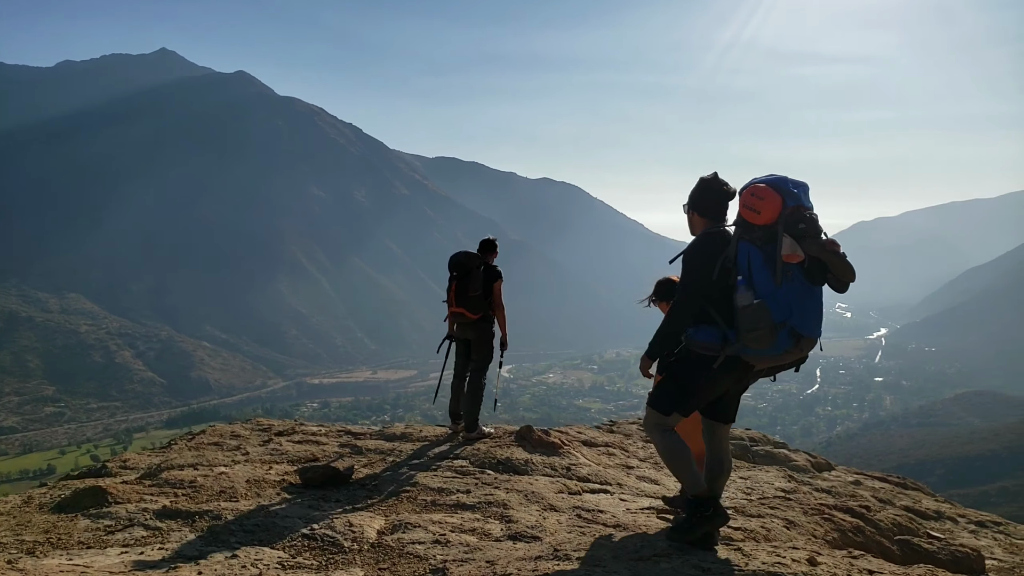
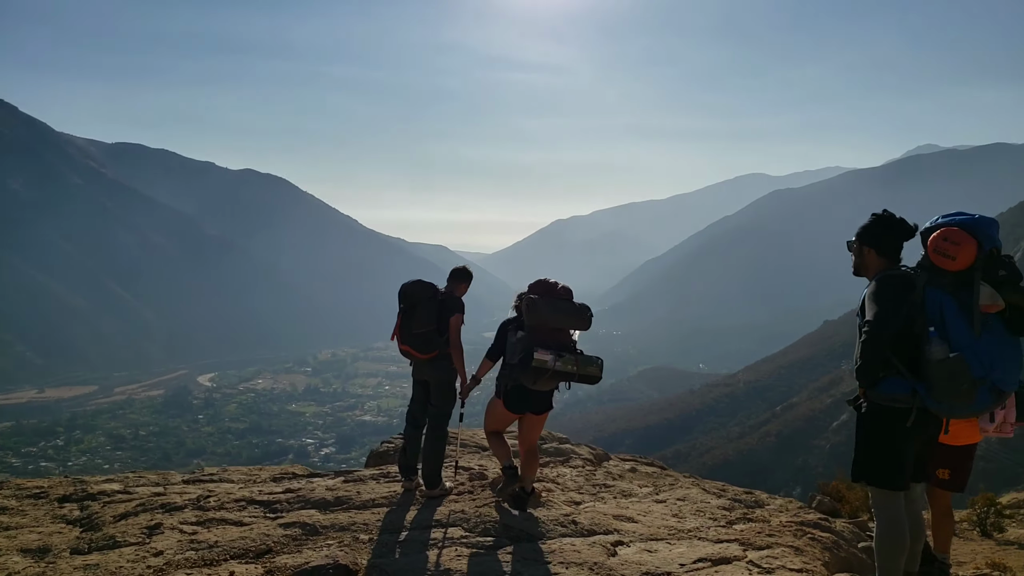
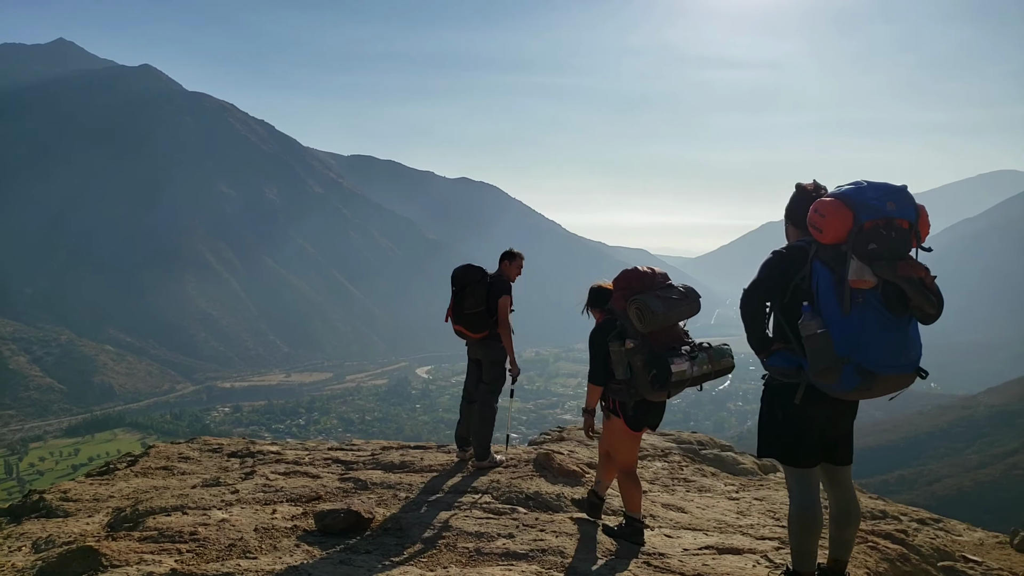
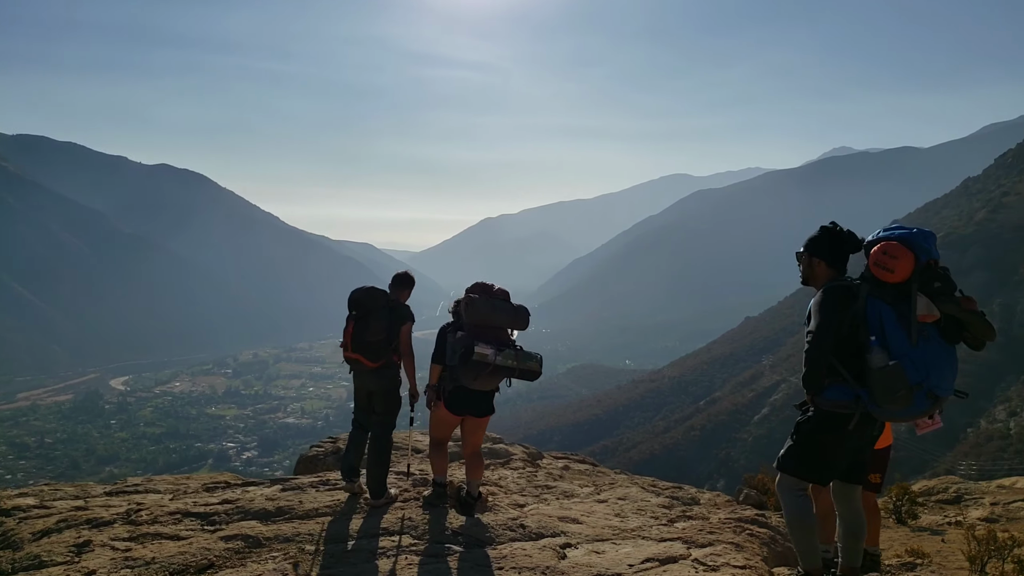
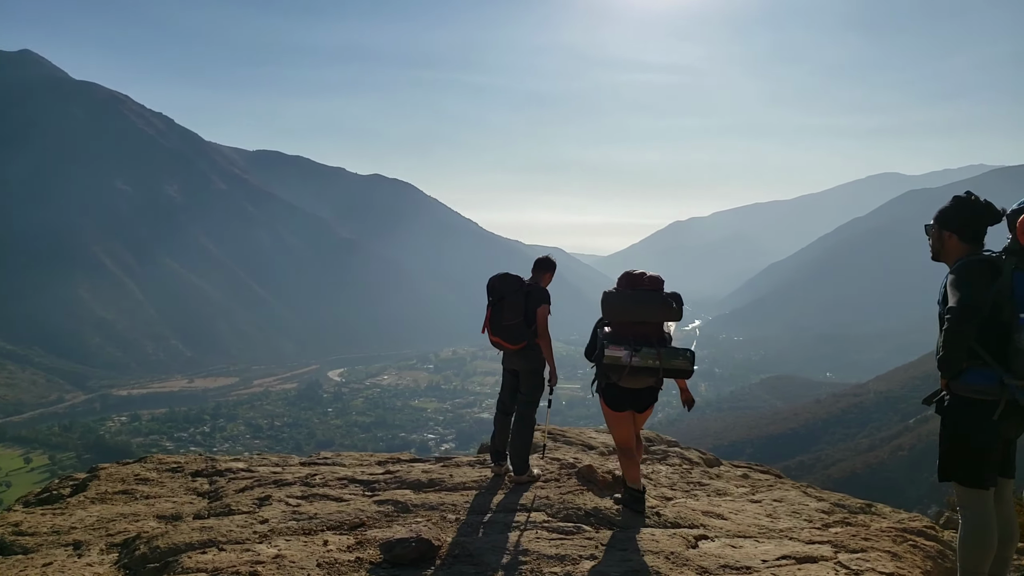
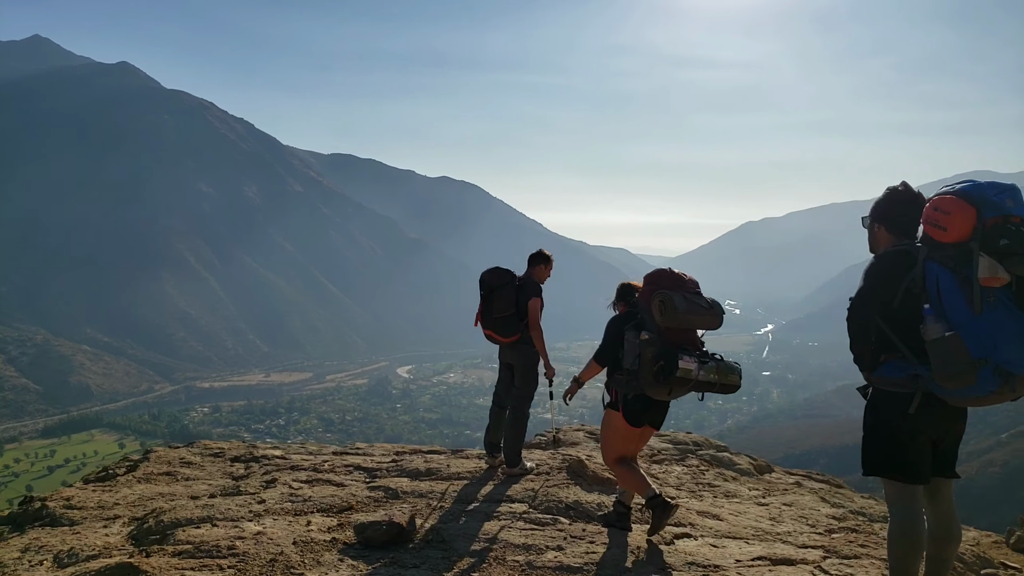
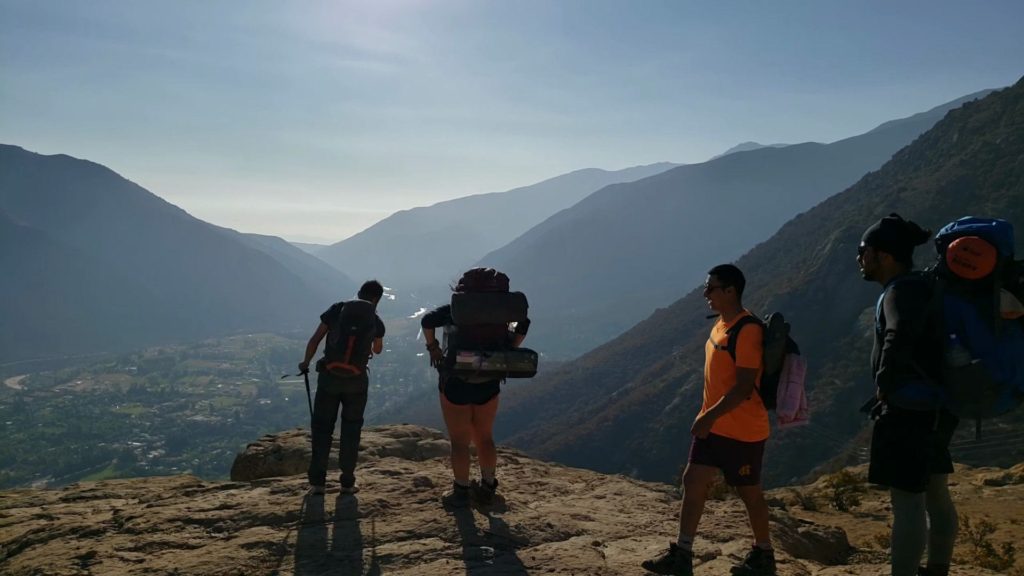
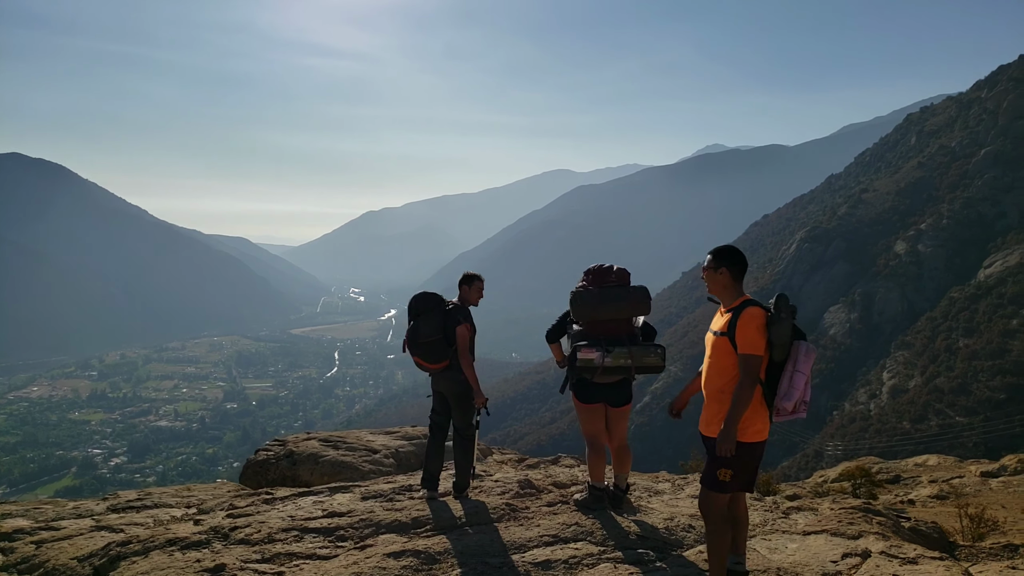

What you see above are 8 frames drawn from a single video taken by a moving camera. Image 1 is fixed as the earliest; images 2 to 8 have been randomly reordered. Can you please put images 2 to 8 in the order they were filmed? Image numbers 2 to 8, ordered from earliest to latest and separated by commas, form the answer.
3, 6, 5, 2, 4, 7, 8
